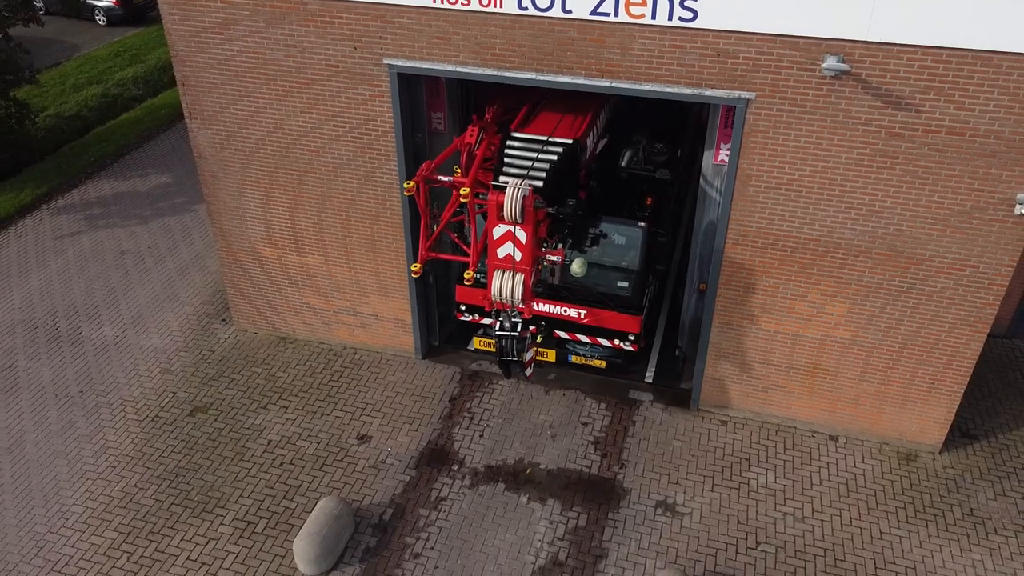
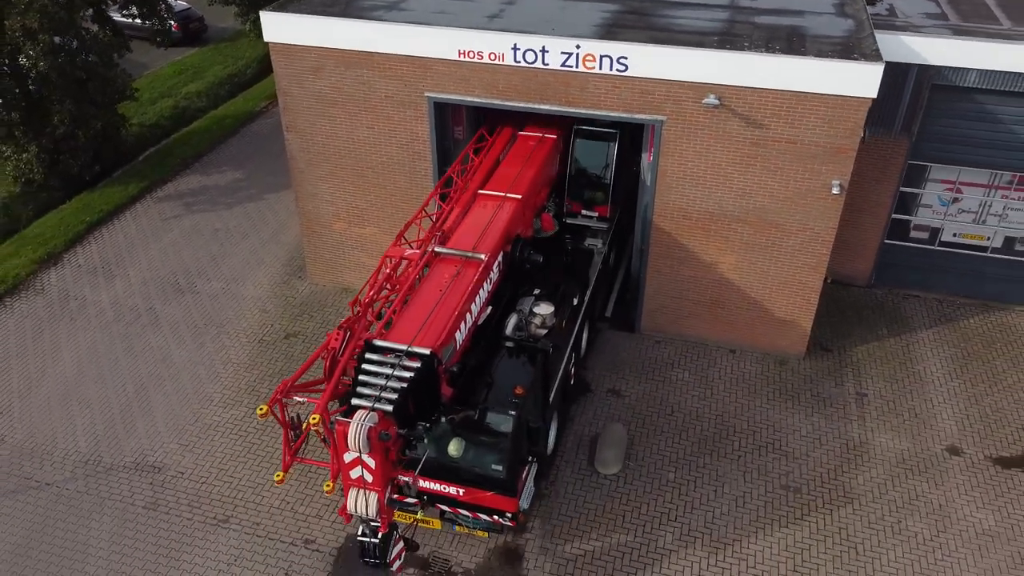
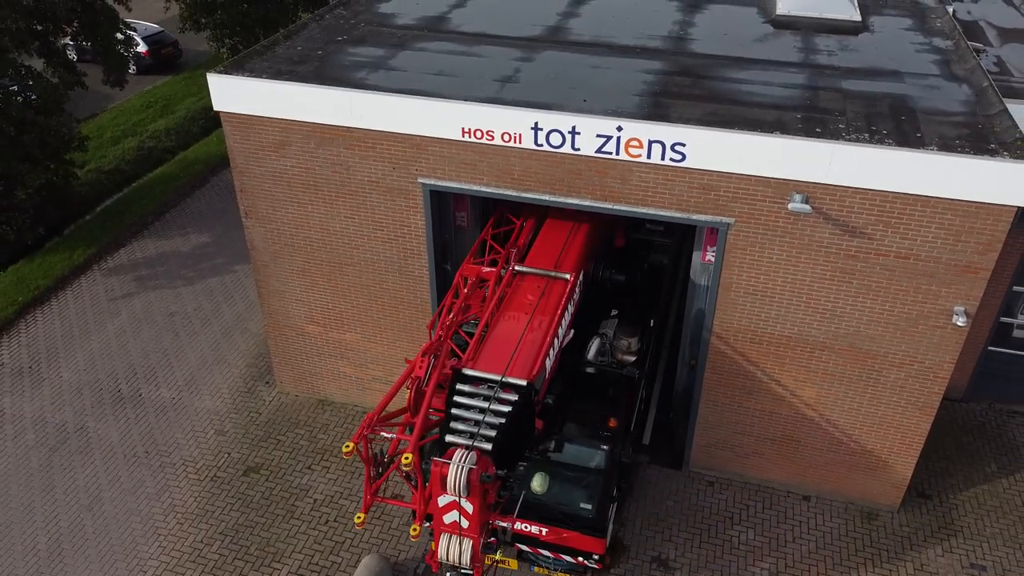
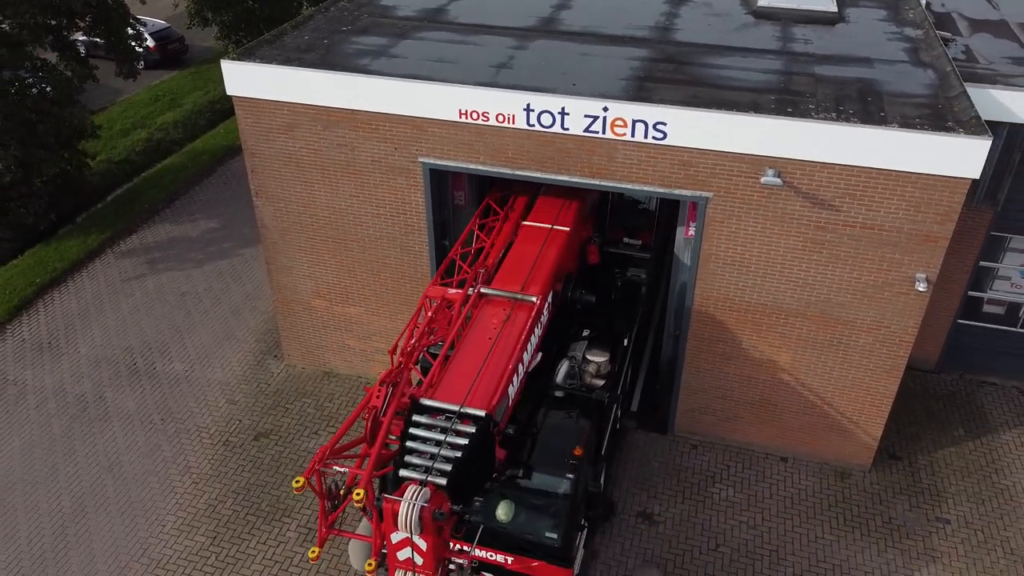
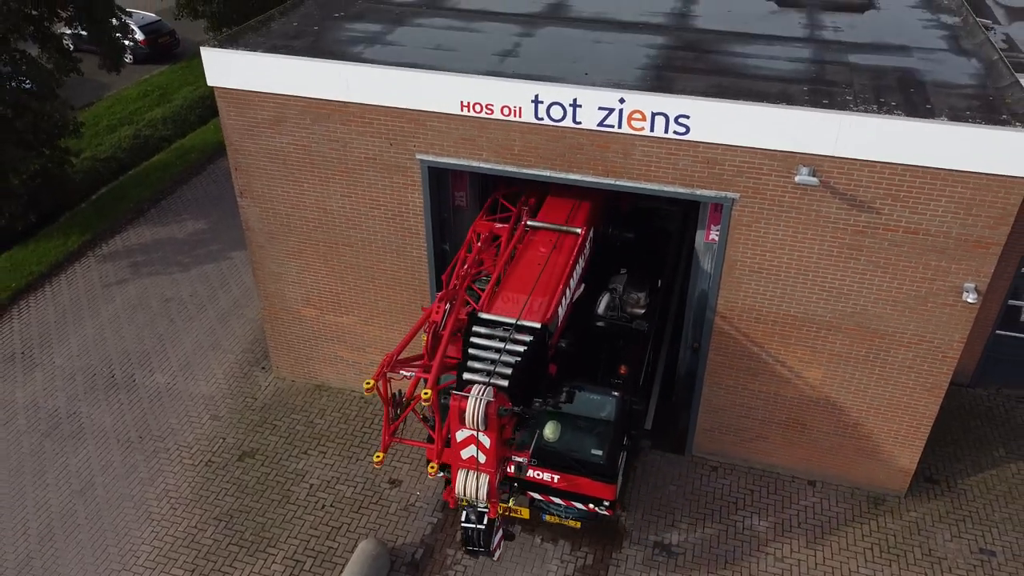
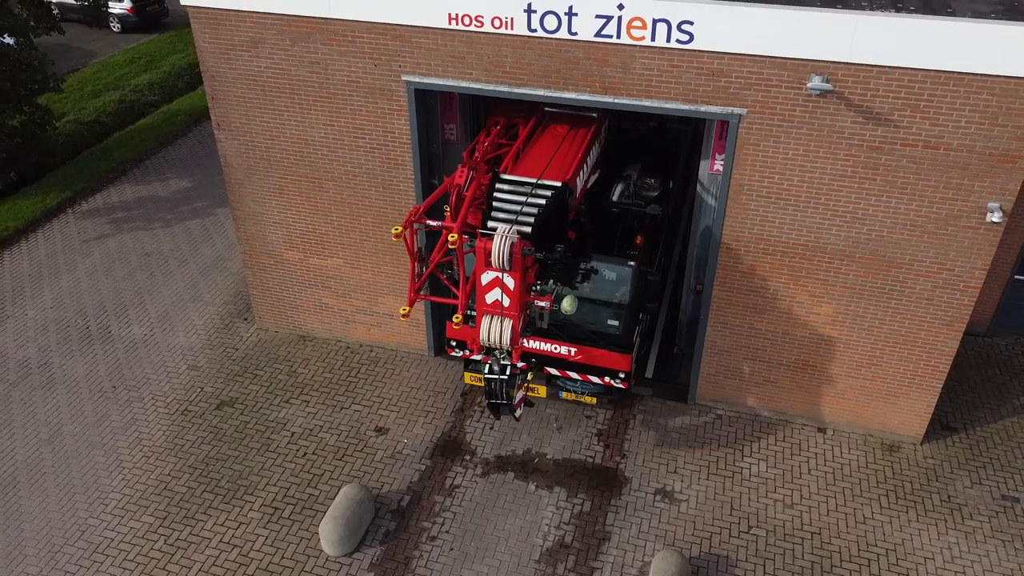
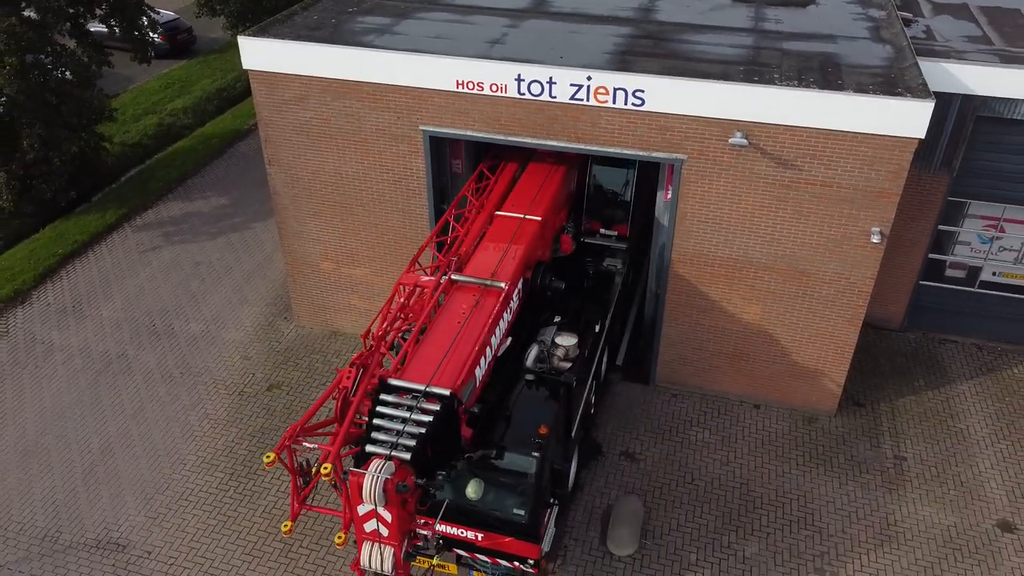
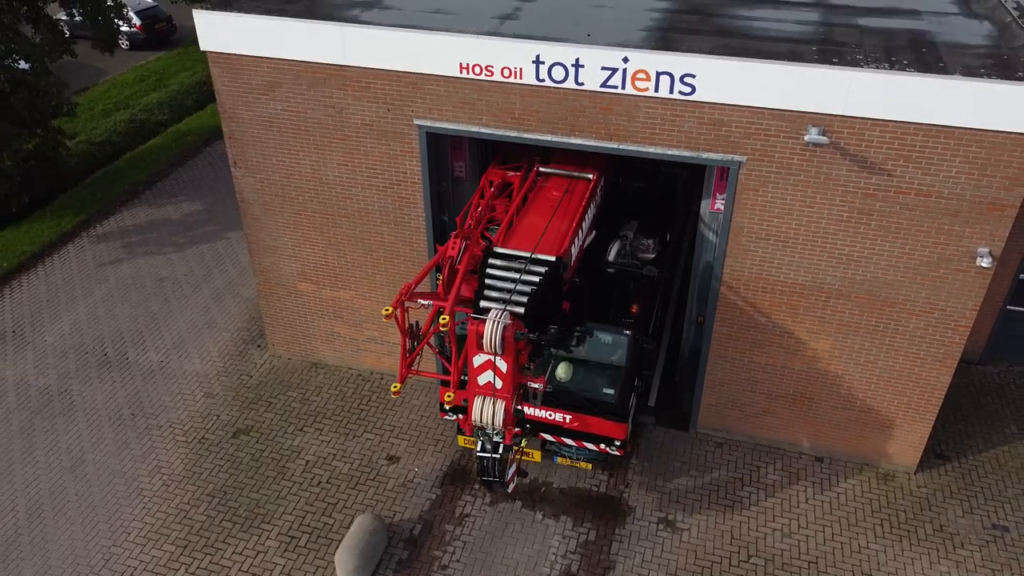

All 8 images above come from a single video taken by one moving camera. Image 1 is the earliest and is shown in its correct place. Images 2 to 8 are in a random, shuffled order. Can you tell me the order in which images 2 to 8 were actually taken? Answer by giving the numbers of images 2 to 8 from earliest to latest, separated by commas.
6, 8, 5, 3, 4, 7, 2
